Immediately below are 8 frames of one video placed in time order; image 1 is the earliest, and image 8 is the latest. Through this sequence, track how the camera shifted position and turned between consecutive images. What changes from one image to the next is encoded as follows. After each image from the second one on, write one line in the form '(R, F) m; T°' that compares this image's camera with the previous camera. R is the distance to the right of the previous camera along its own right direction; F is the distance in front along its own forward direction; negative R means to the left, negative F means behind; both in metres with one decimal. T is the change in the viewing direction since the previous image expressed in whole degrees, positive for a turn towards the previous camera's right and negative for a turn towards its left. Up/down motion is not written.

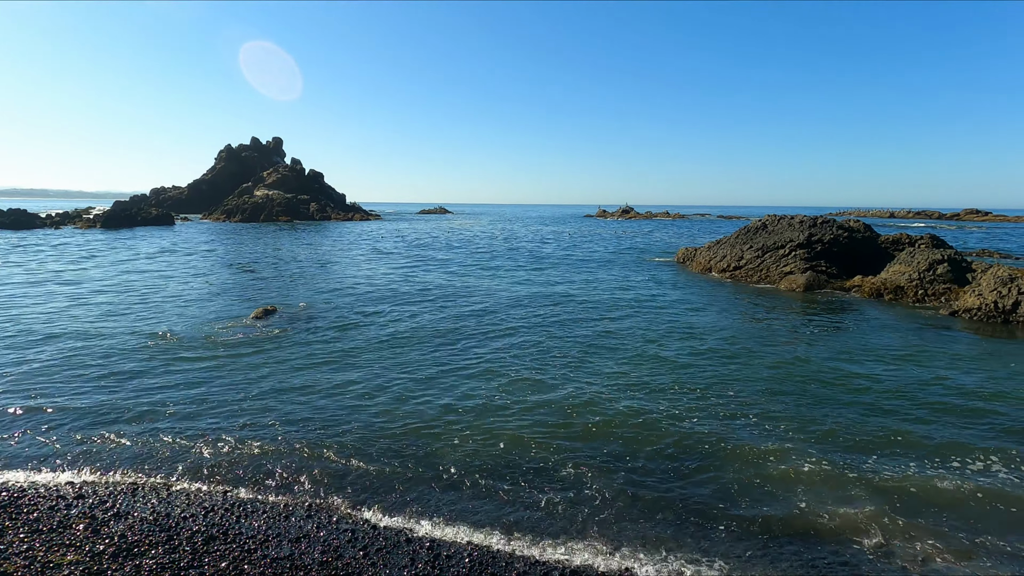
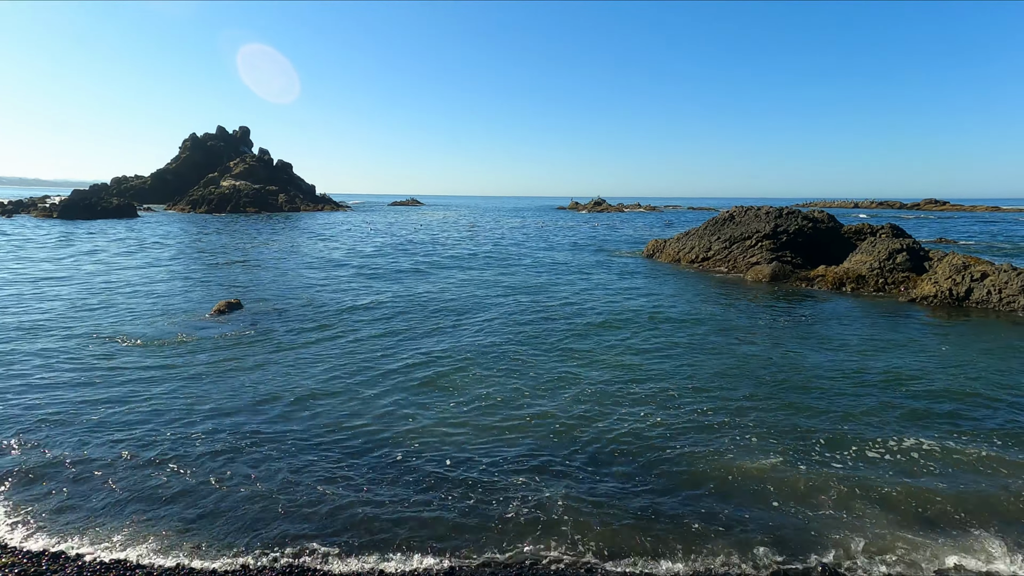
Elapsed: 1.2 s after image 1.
(+0.7, -0.1) m; +2°
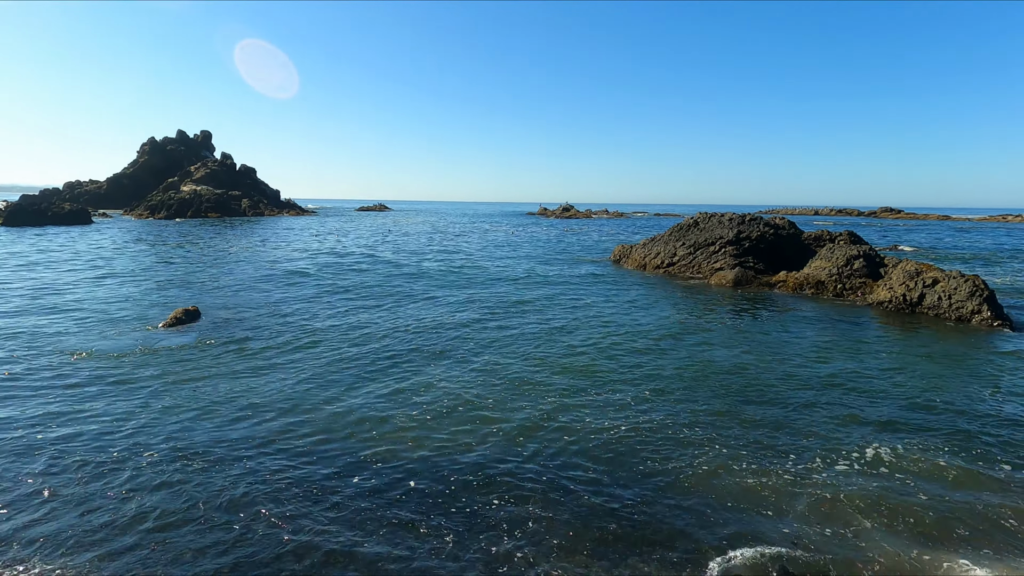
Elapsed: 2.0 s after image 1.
(+0.8, 0.0) m; +2°
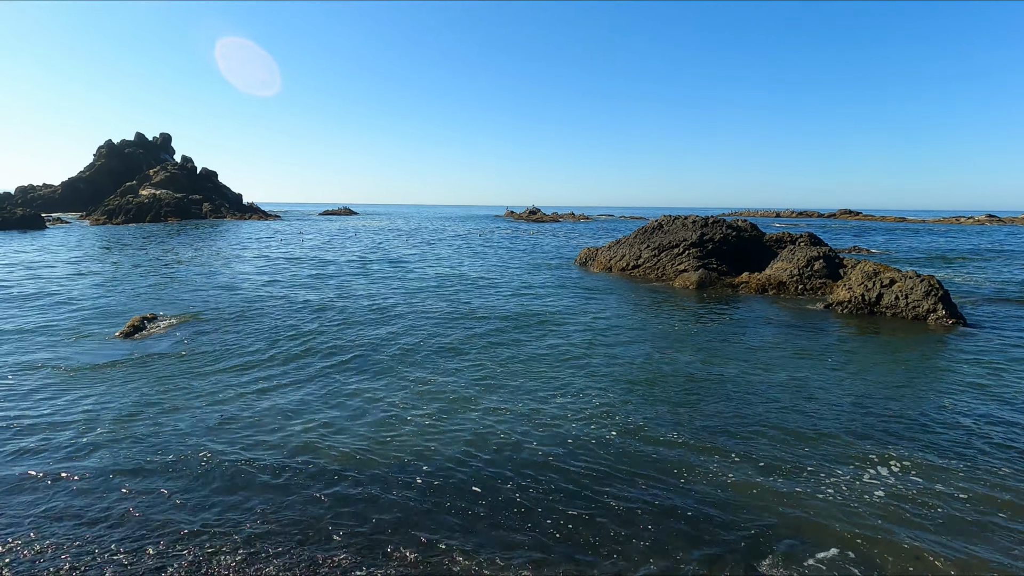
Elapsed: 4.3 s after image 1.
(+1.7, +0.2) m; 0°
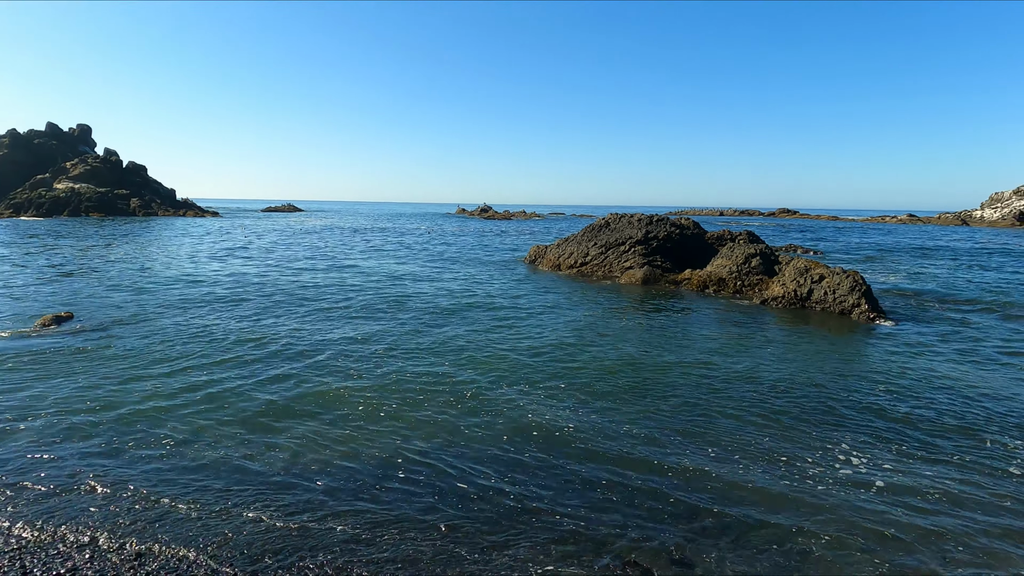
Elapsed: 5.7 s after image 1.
(+0.2, 0.0) m; +5°
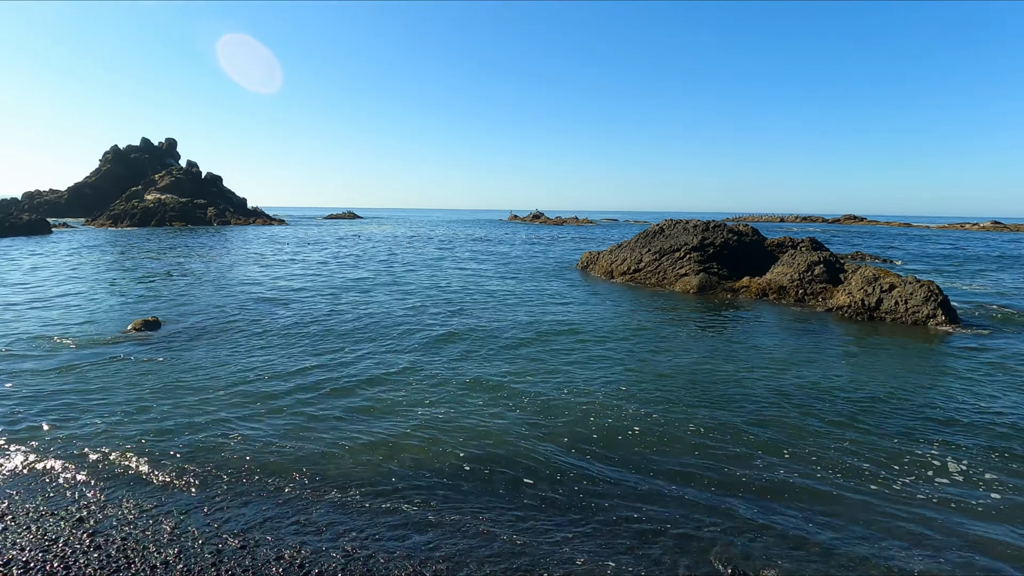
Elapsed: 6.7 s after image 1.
(-0.4, -0.3) m; -5°
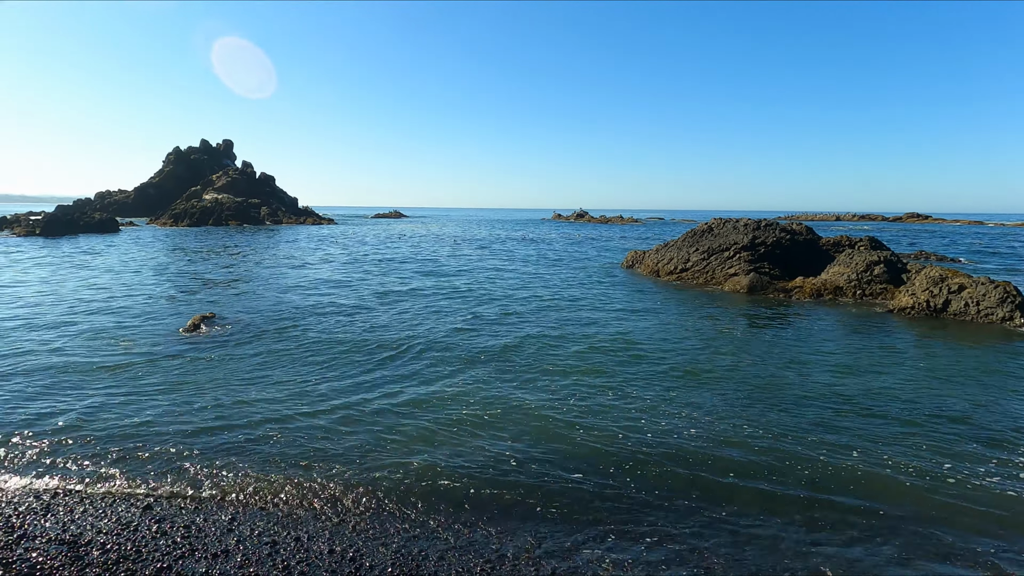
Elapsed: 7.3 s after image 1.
(-0.8, 0.0) m; -3°
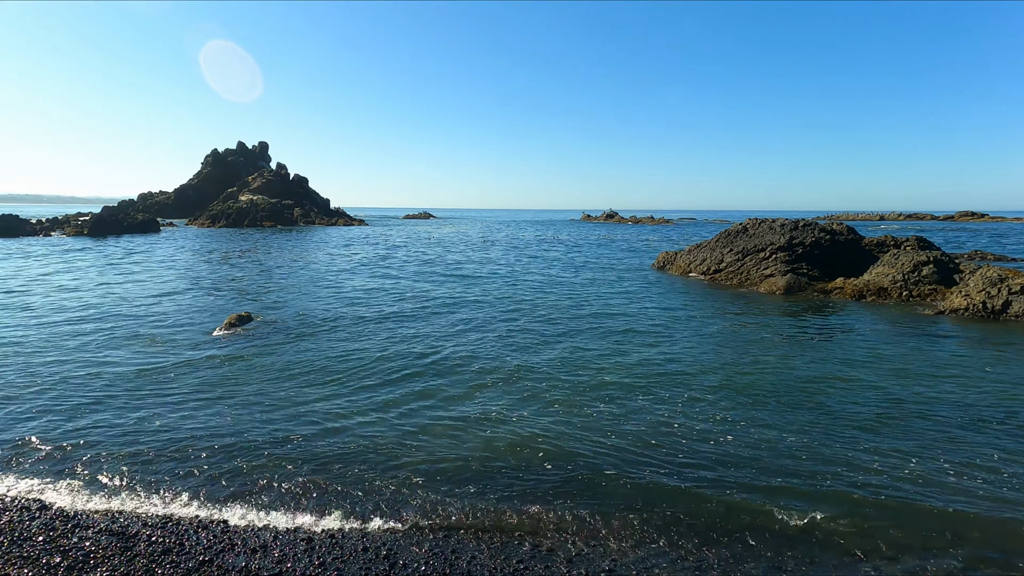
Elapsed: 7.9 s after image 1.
(-0.6, +0.1) m; -2°
